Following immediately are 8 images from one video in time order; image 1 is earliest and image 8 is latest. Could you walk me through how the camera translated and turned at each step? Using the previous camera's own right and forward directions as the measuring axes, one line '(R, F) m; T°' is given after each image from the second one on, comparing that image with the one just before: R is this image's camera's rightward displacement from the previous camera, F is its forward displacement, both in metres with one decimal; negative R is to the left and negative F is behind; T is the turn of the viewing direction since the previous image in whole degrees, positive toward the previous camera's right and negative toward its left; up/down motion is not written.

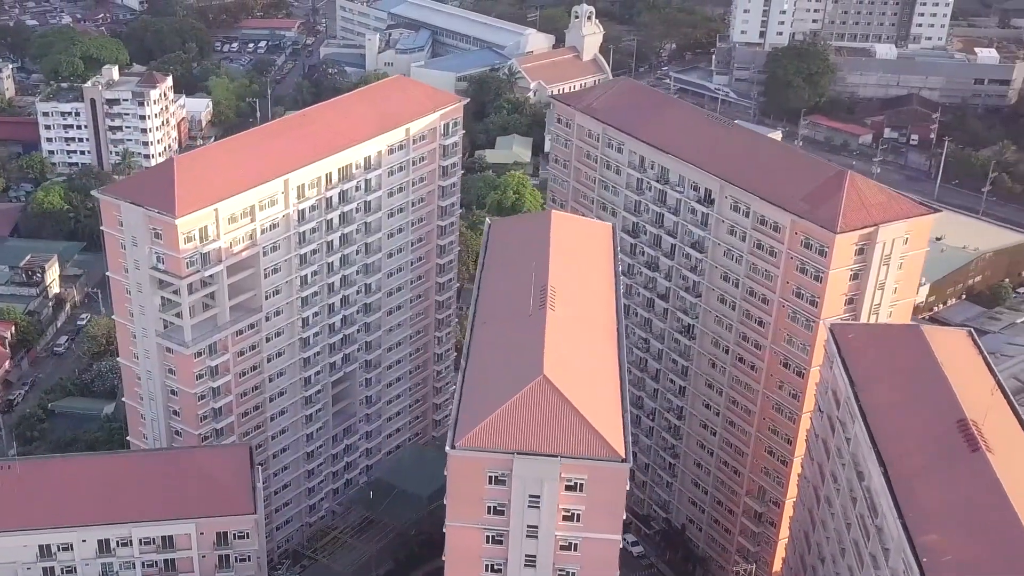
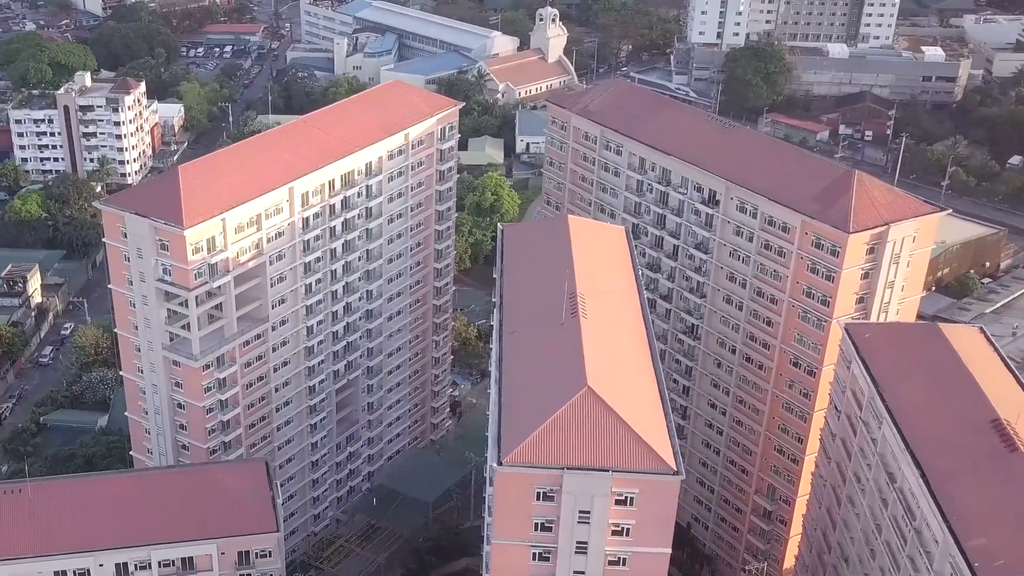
(-1.5, +0.6) m; +1°
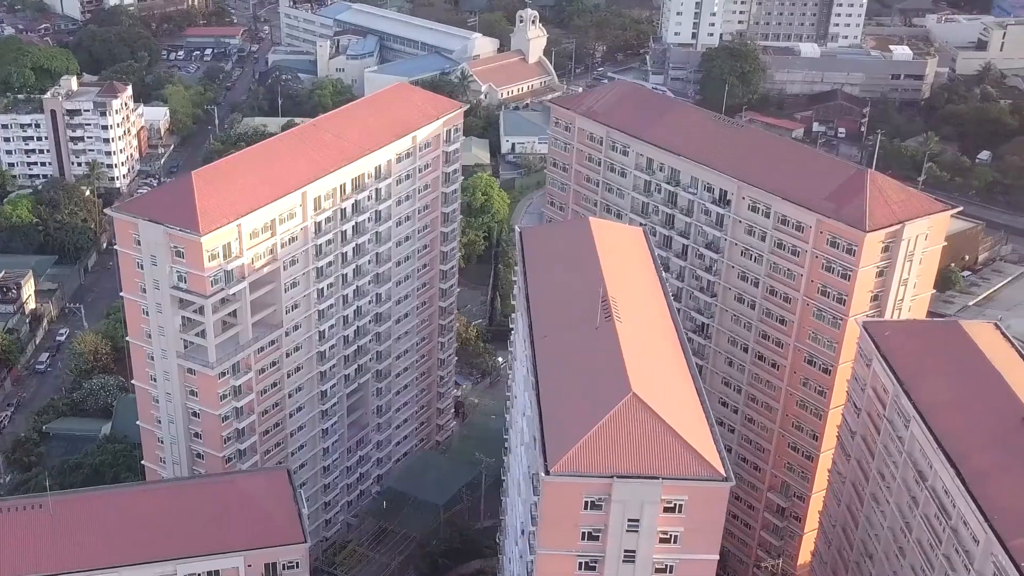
(-1.2, +0.3) m; +1°
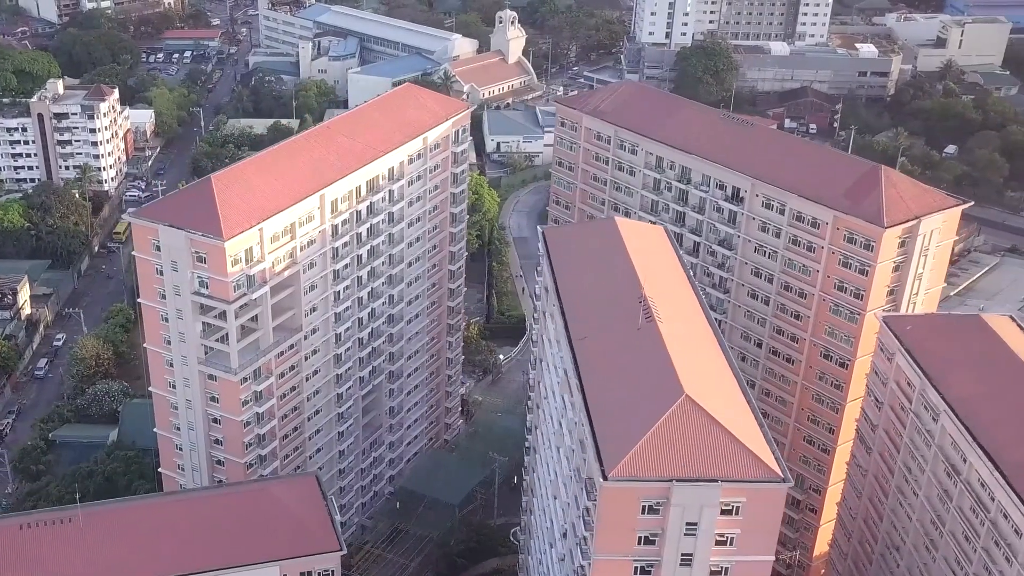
(-1.4, +0.2) m; +1°
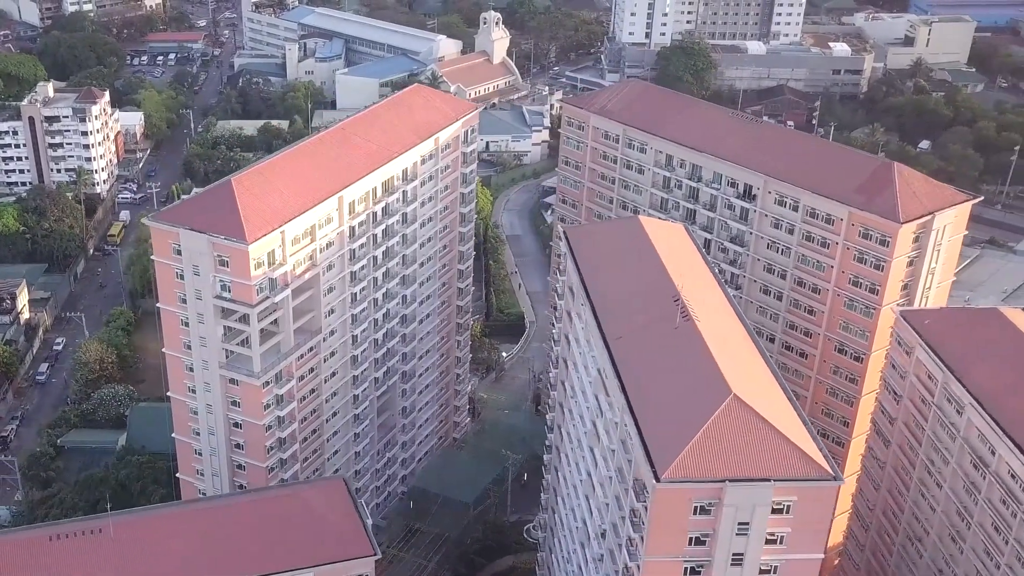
(-1.3, +0.1) m; +1°
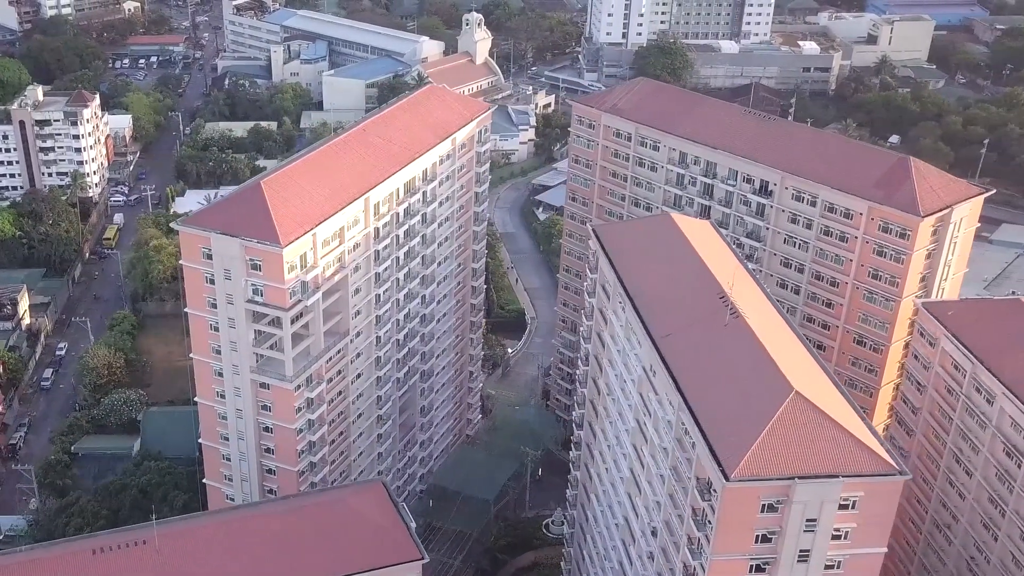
(-1.6, 0.0) m; +1°
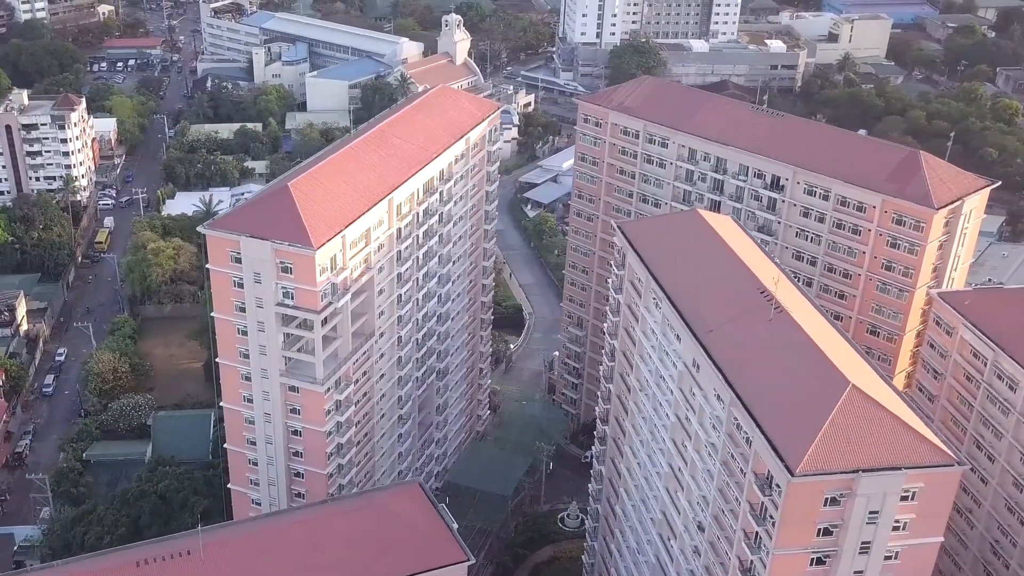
(-1.6, -0.1) m; +1°
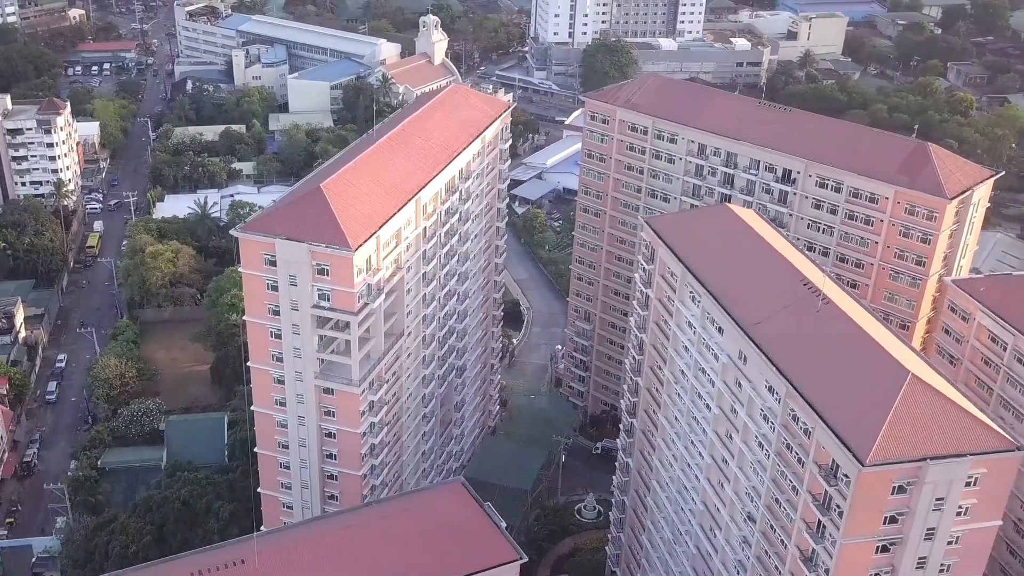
(-1.9, -0.3) m; +1°
